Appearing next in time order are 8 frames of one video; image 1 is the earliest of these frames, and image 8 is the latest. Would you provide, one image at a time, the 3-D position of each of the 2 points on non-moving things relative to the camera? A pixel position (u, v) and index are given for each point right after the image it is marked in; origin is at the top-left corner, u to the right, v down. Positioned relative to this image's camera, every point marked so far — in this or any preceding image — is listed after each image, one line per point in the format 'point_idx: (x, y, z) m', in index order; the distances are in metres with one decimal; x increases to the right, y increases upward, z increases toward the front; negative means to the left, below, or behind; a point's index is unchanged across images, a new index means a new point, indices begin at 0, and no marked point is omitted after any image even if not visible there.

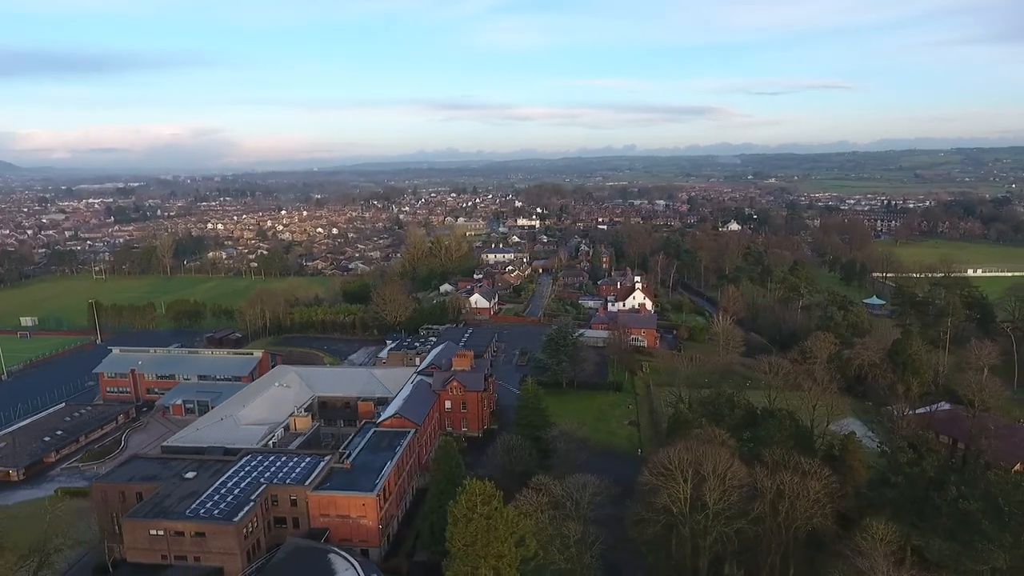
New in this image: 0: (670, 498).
0: (+4.3, -5.8, +17.0) m
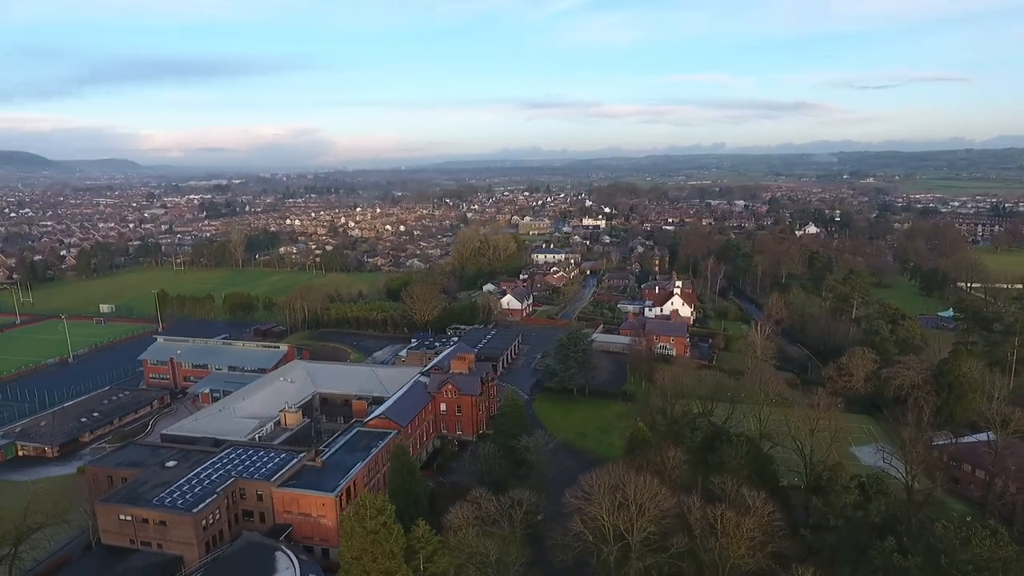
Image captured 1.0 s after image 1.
0: (+1.9, -6.1, +15.9) m
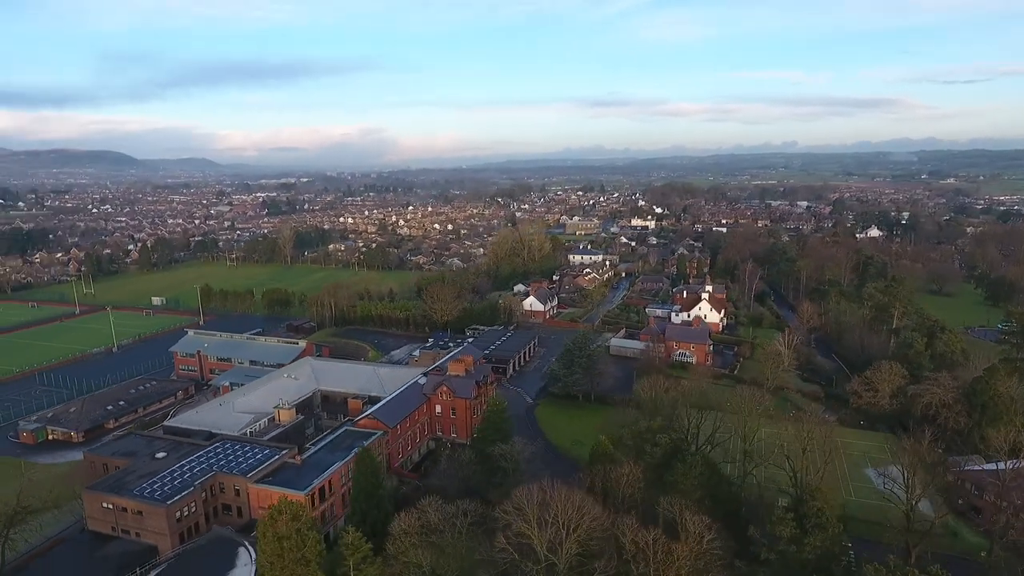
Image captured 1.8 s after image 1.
0: (0.0, -6.3, +15.4) m
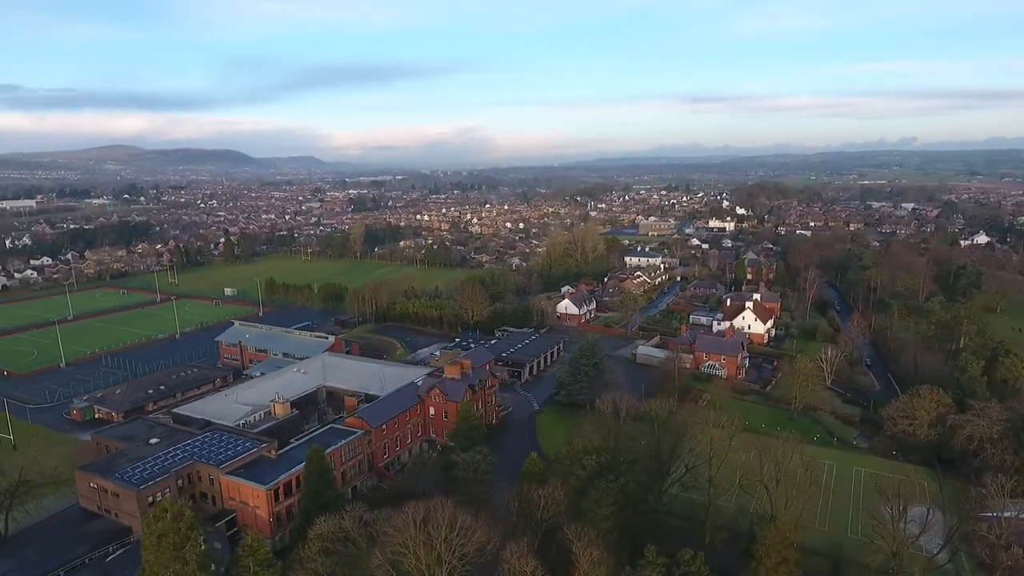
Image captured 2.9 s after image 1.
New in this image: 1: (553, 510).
0: (-2.9, -6.5, +14.9) m
1: (+1.1, -6.0, +16.9) m
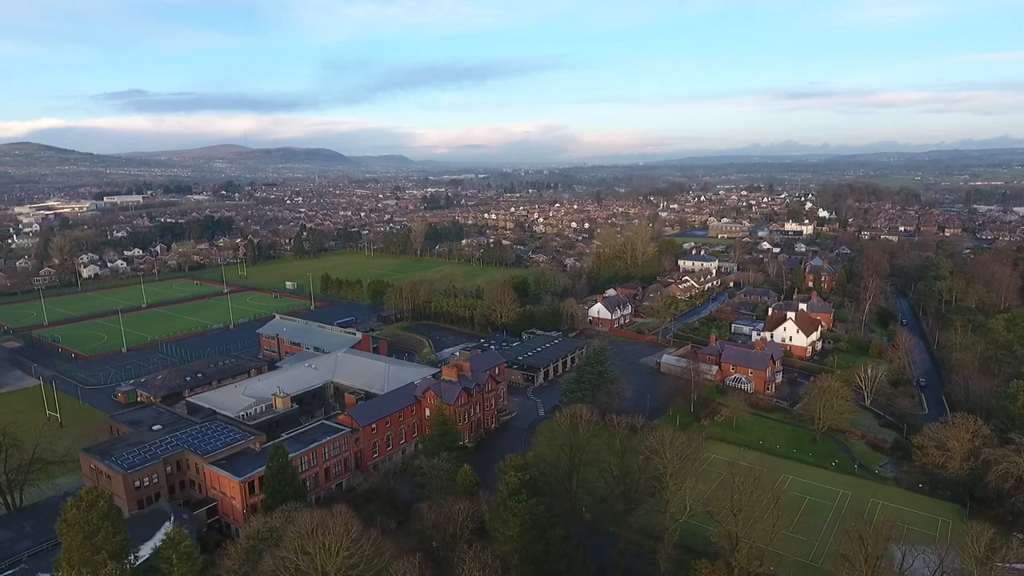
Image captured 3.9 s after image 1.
0: (-5.4, -6.6, +14.8) m
1: (-1.2, -6.3, +16.3) m
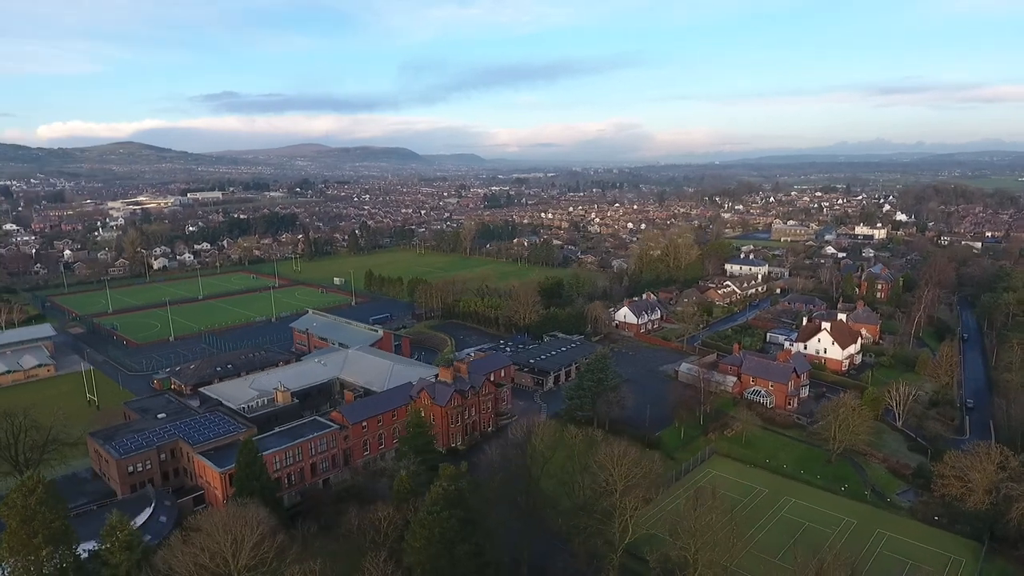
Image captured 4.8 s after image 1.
0: (-7.7, -6.6, +15.1) m
1: (-3.4, -6.4, +16.1) m
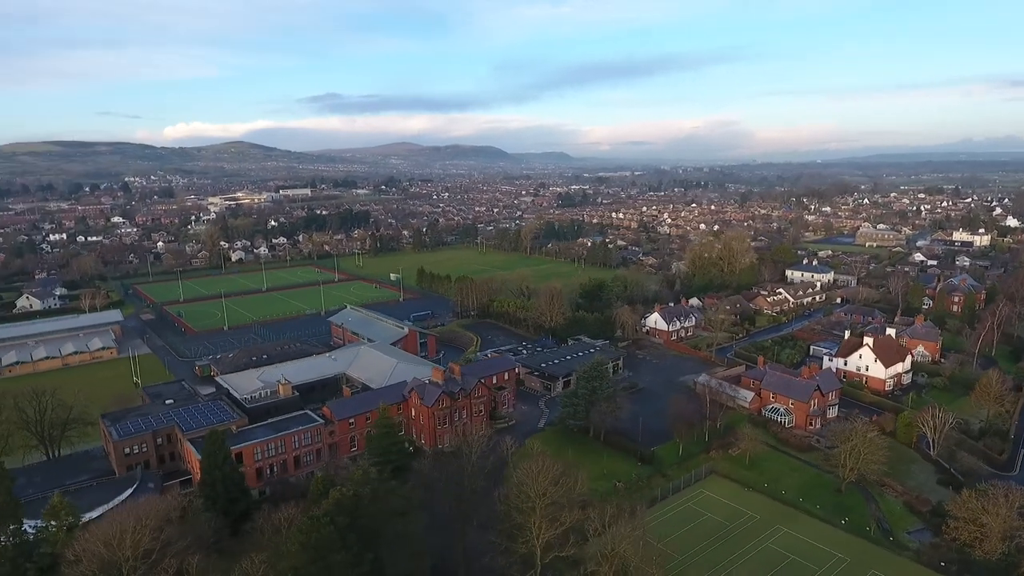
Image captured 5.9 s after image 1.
0: (-10.6, -6.5, +15.8) m
1: (-6.1, -6.4, +16.2) m
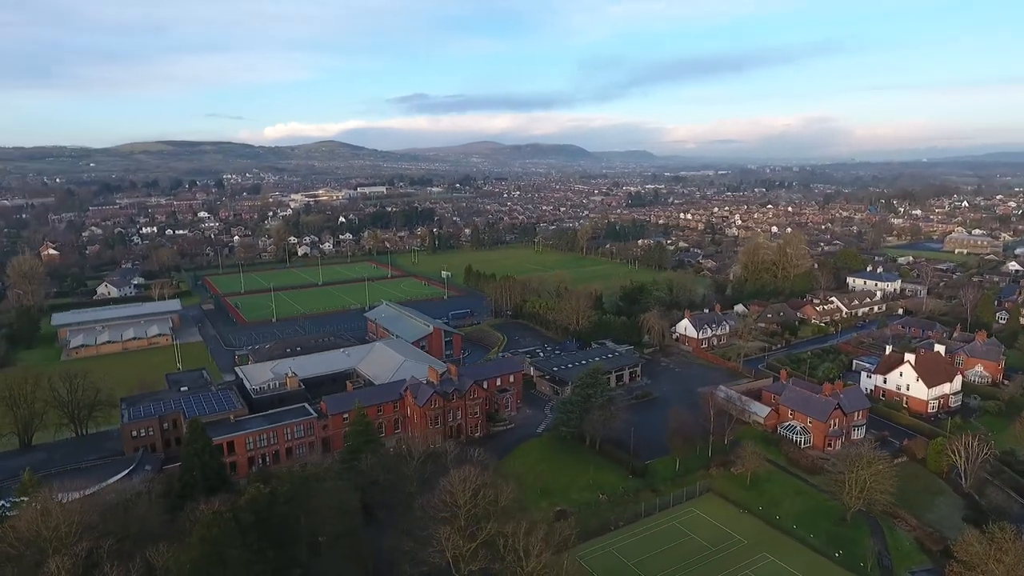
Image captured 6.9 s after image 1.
0: (-12.9, -6.4, +16.8) m
1: (-8.5, -6.4, +16.6) m
